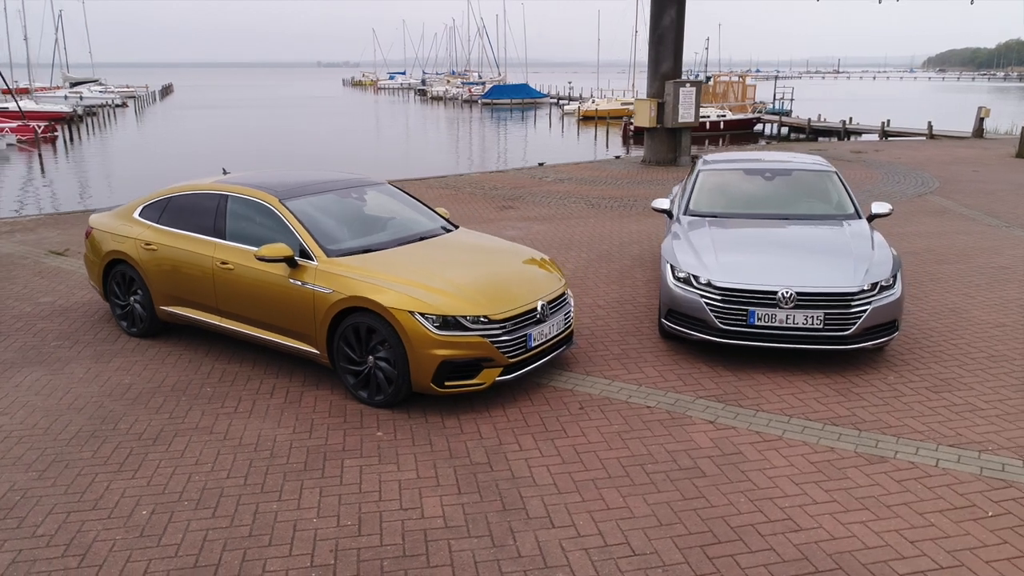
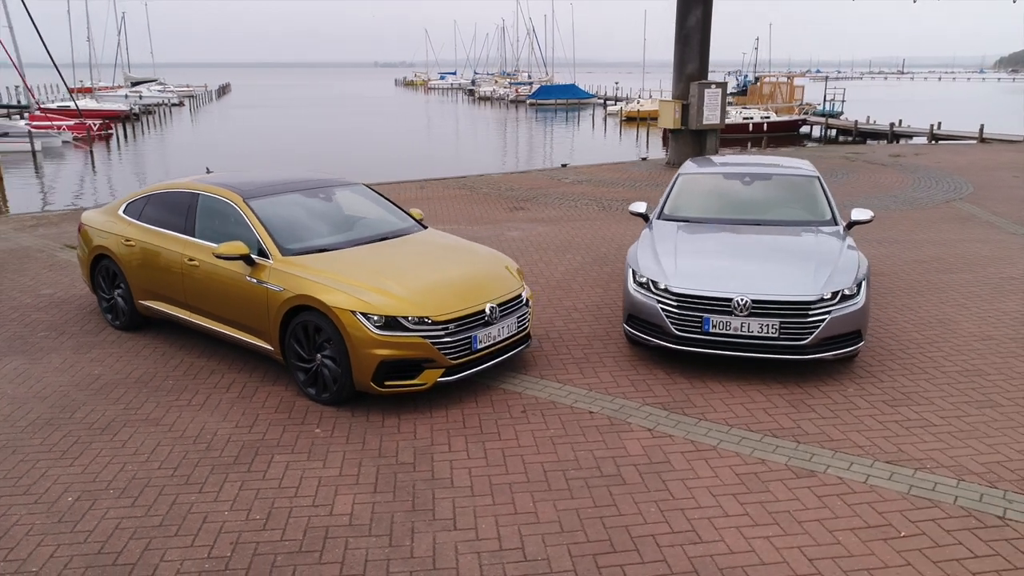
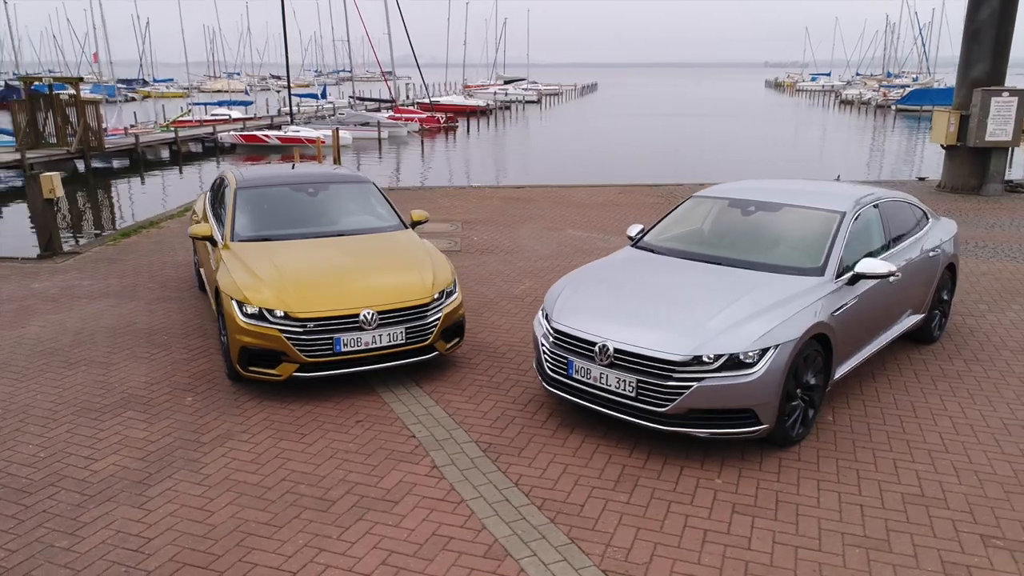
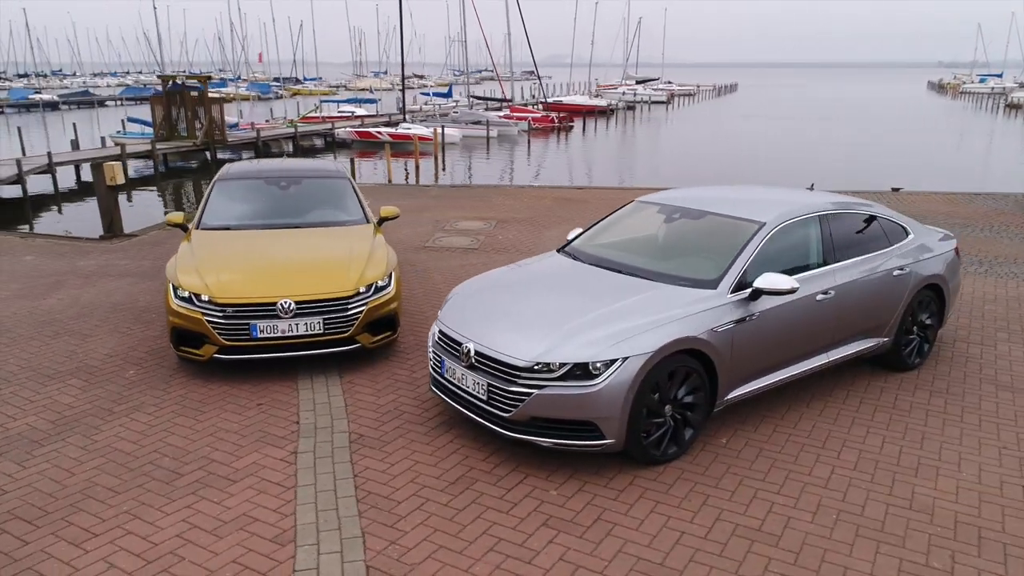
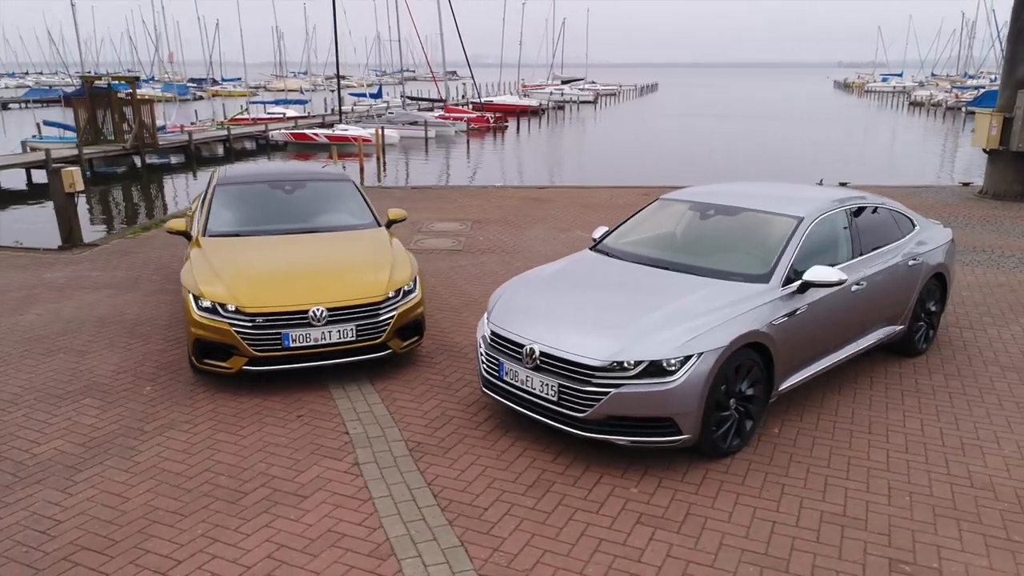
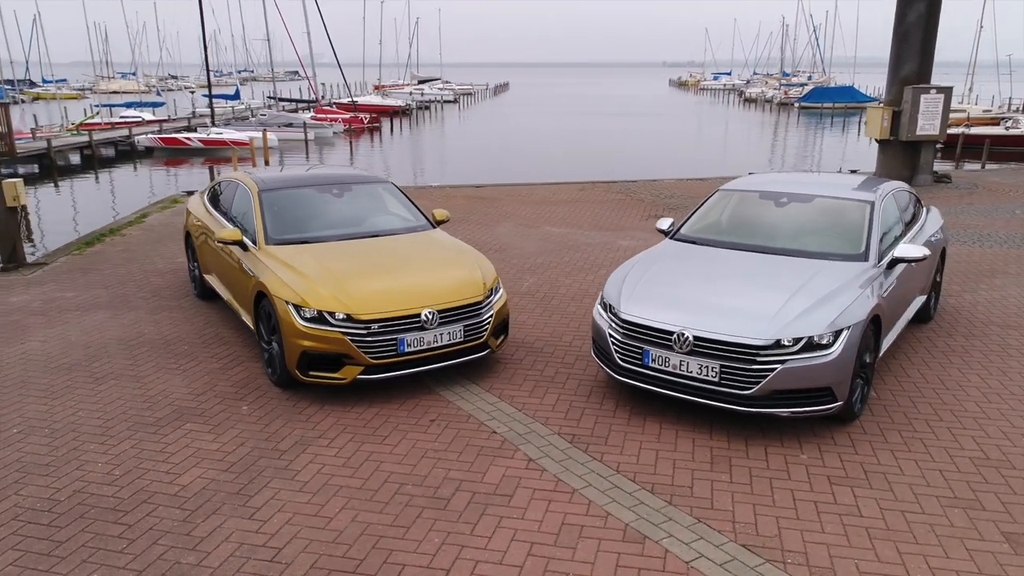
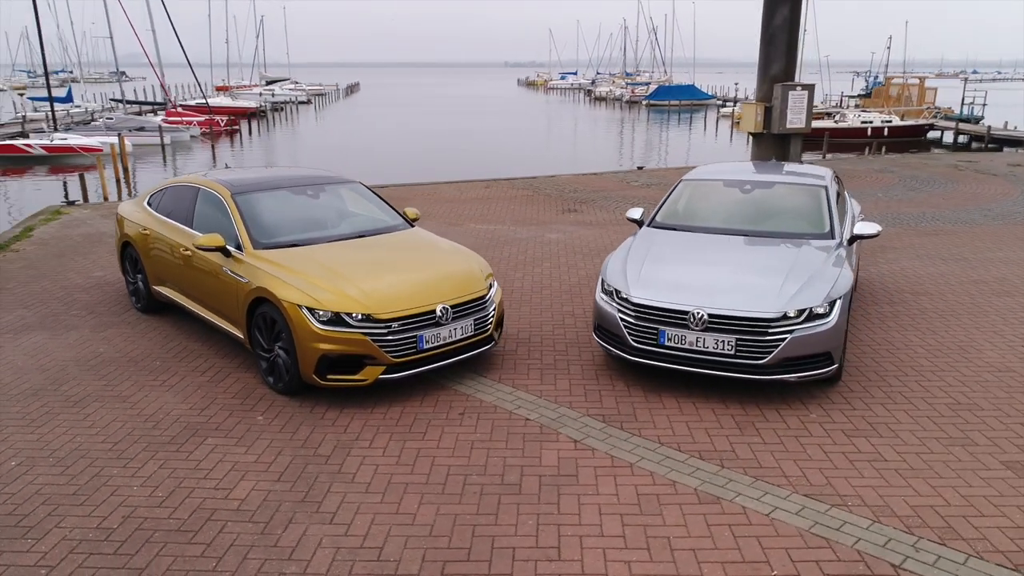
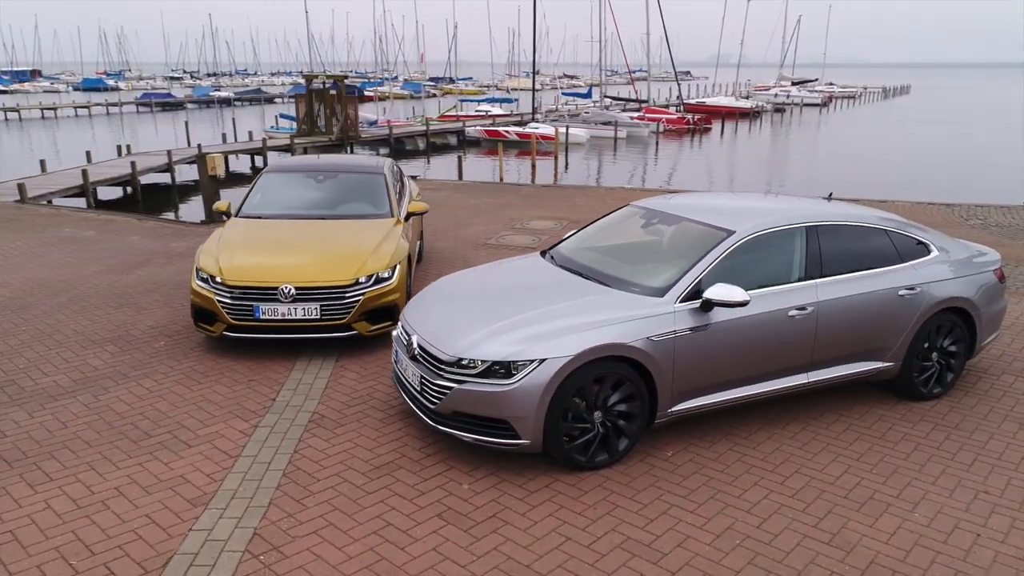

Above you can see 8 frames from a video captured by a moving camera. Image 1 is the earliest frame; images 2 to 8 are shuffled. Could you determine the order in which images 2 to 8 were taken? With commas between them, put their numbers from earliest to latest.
2, 7, 6, 3, 5, 4, 8
